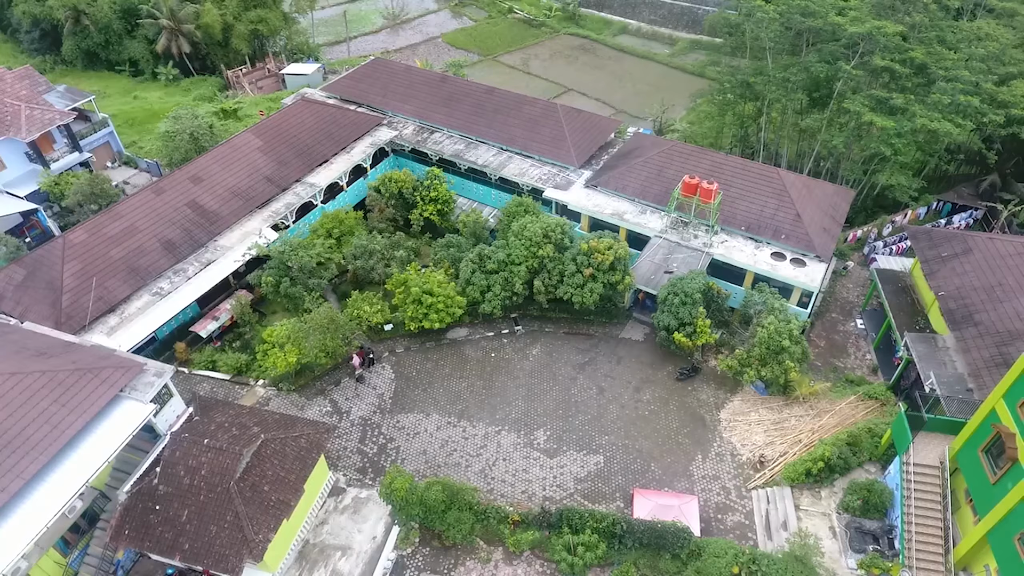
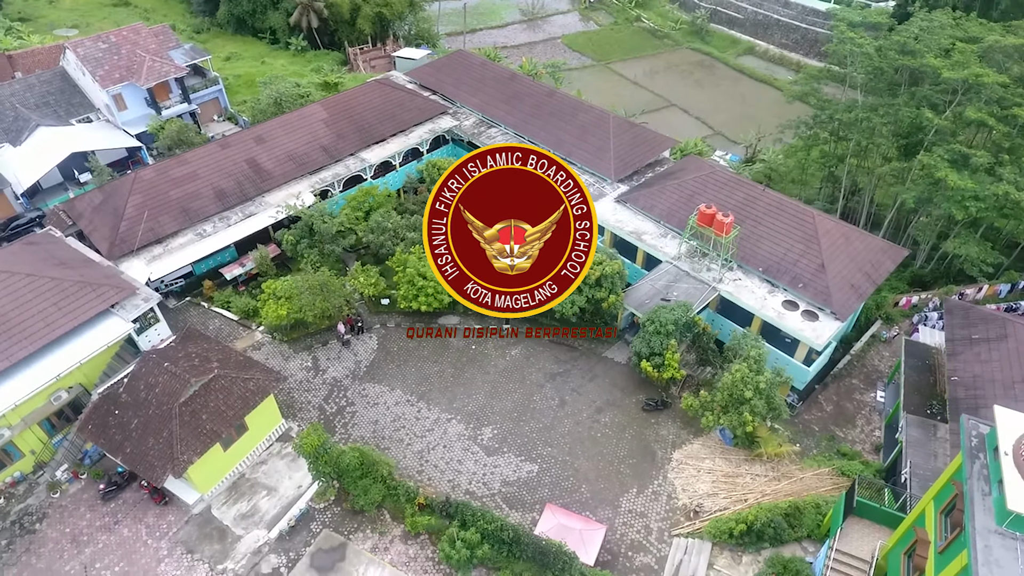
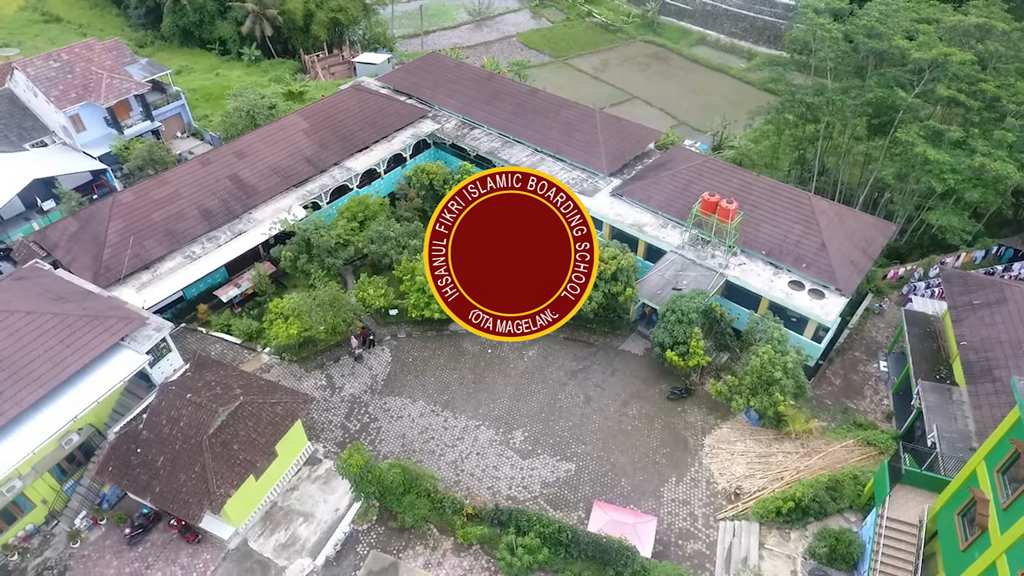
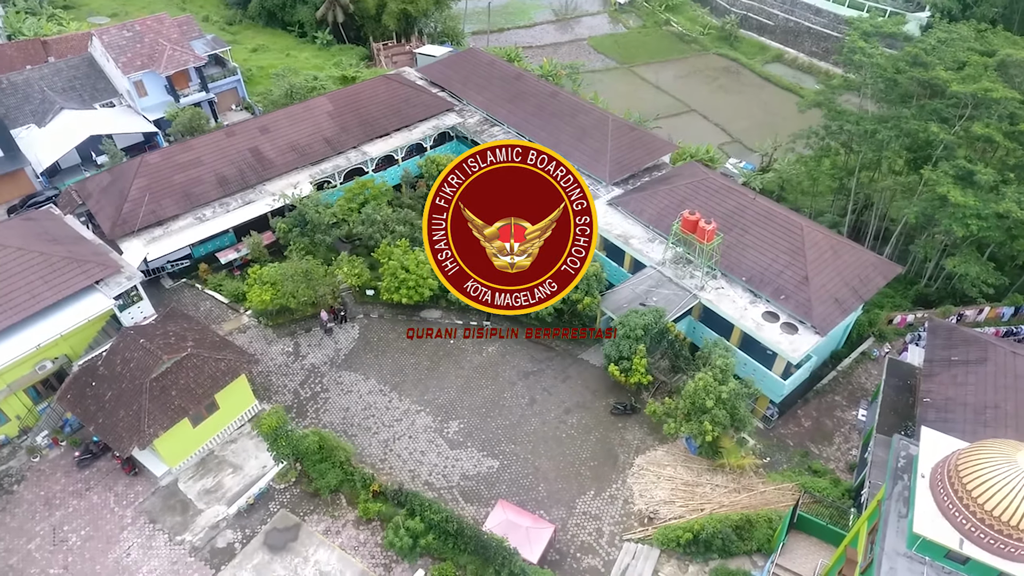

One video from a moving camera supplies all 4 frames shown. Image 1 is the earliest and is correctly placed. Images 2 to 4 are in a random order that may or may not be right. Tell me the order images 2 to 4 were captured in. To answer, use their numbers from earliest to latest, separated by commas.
3, 2, 4
